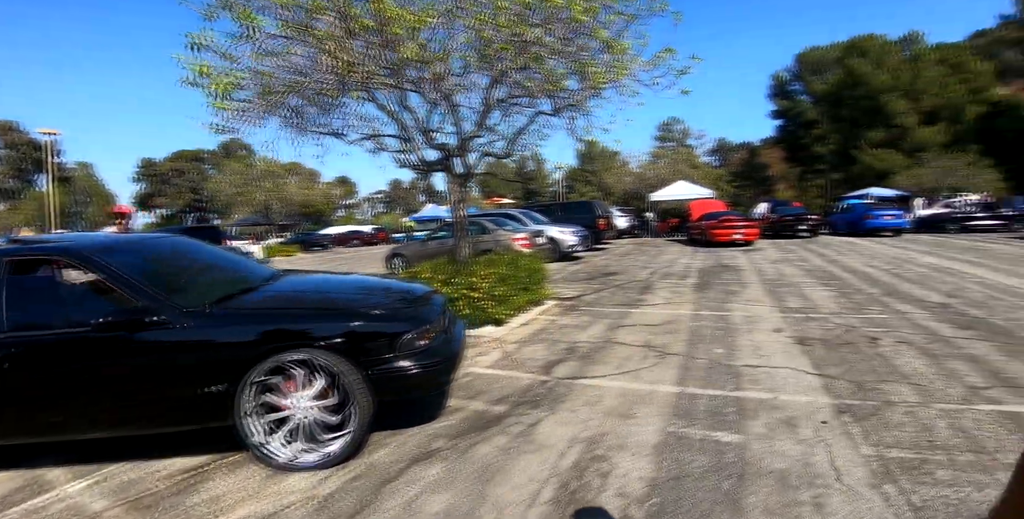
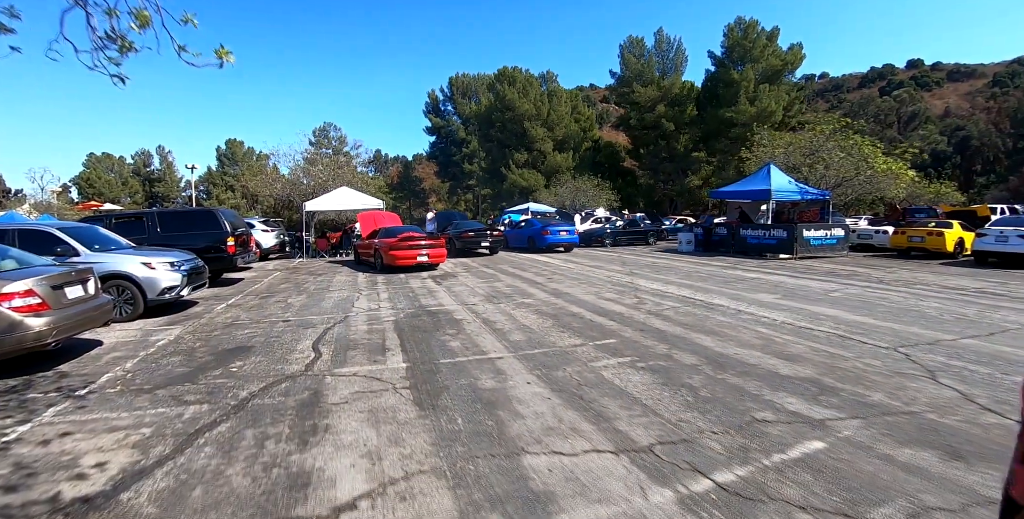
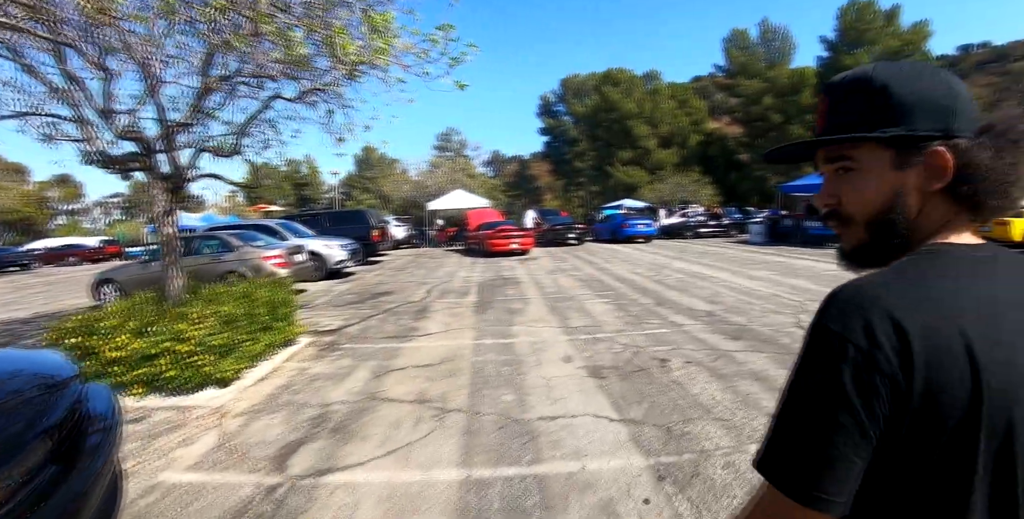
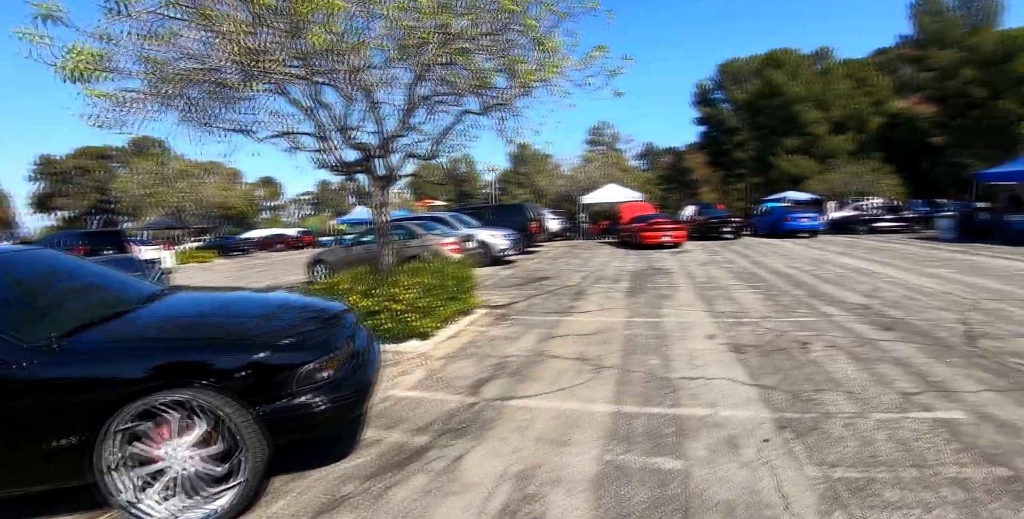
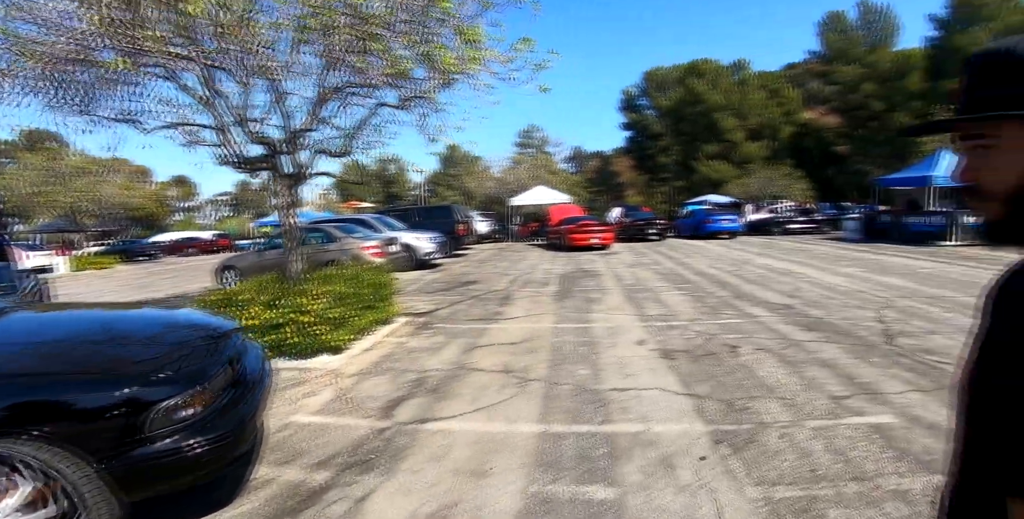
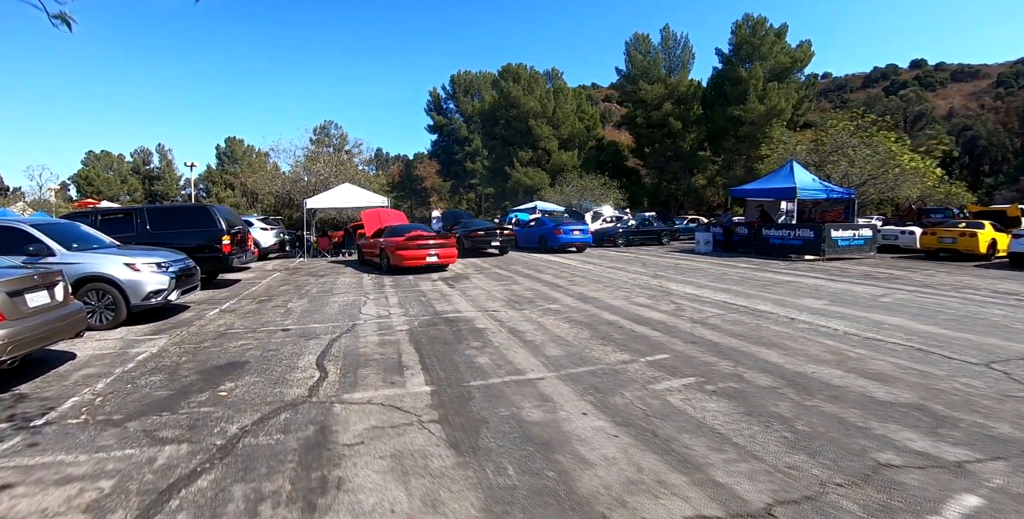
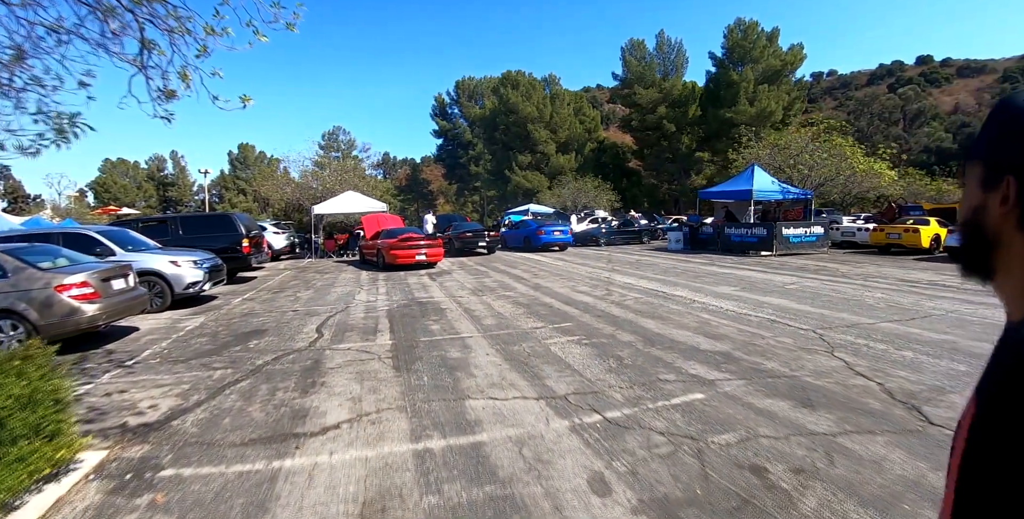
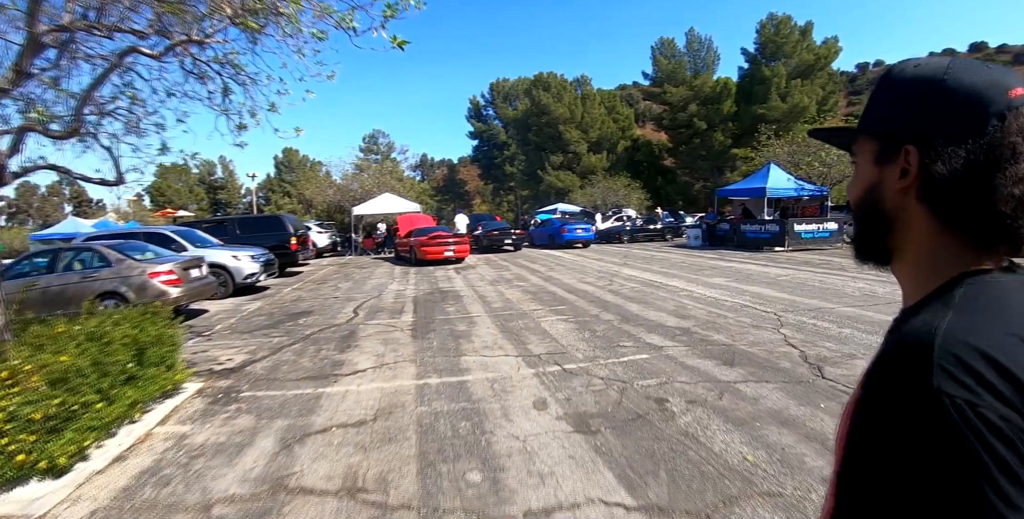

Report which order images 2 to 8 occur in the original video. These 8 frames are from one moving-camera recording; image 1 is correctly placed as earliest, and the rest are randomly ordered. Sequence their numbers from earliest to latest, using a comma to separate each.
4, 5, 3, 8, 7, 2, 6
